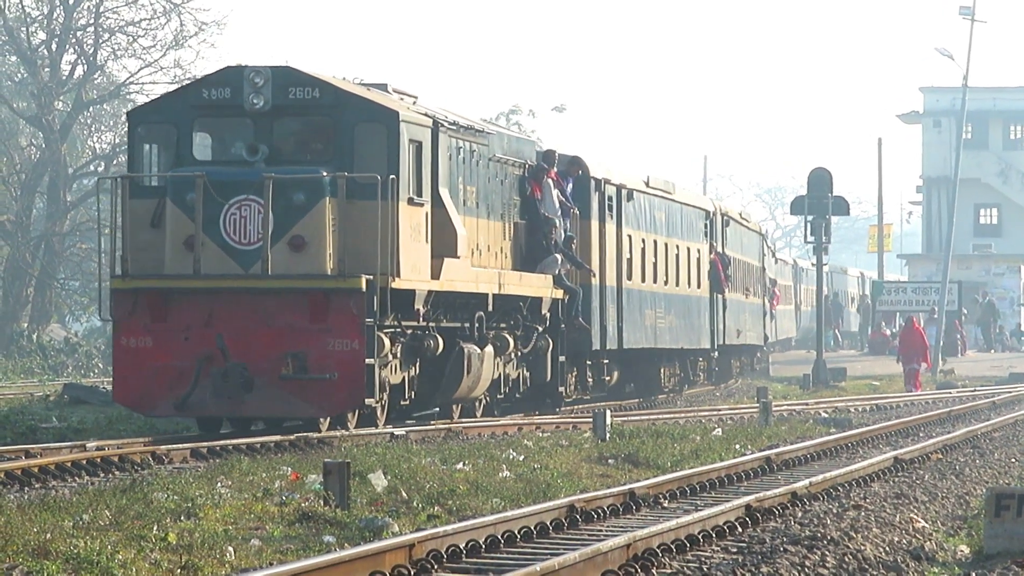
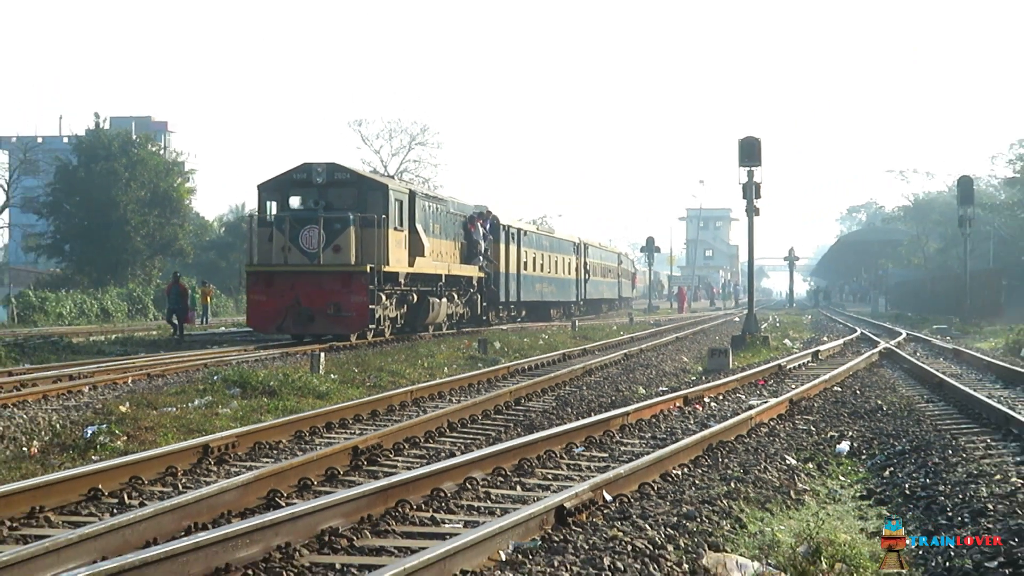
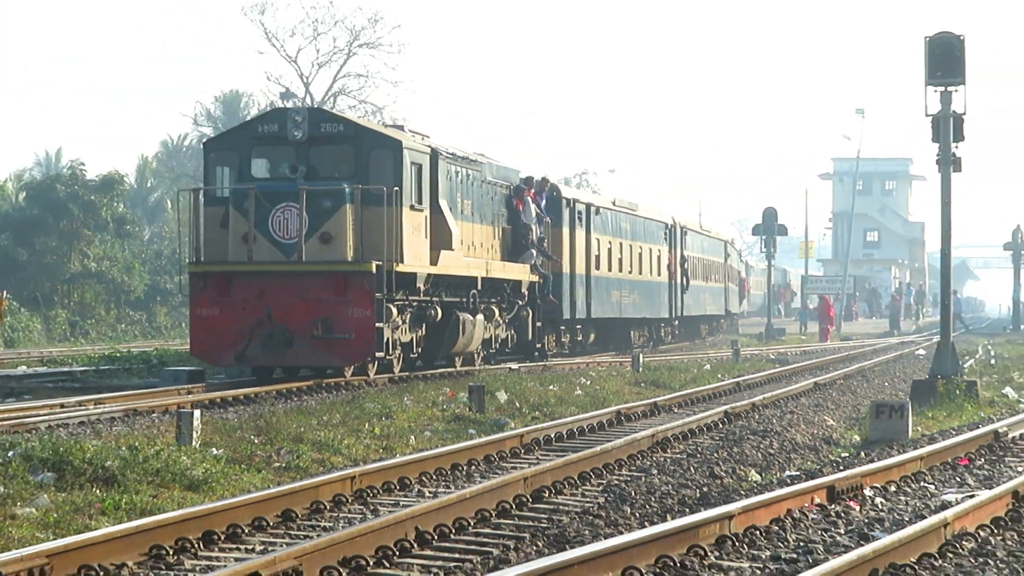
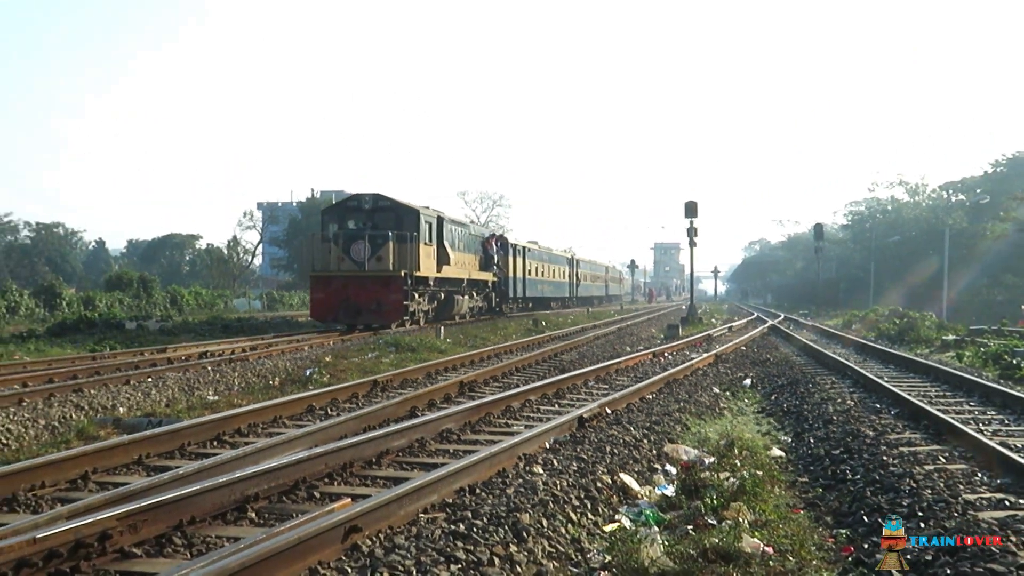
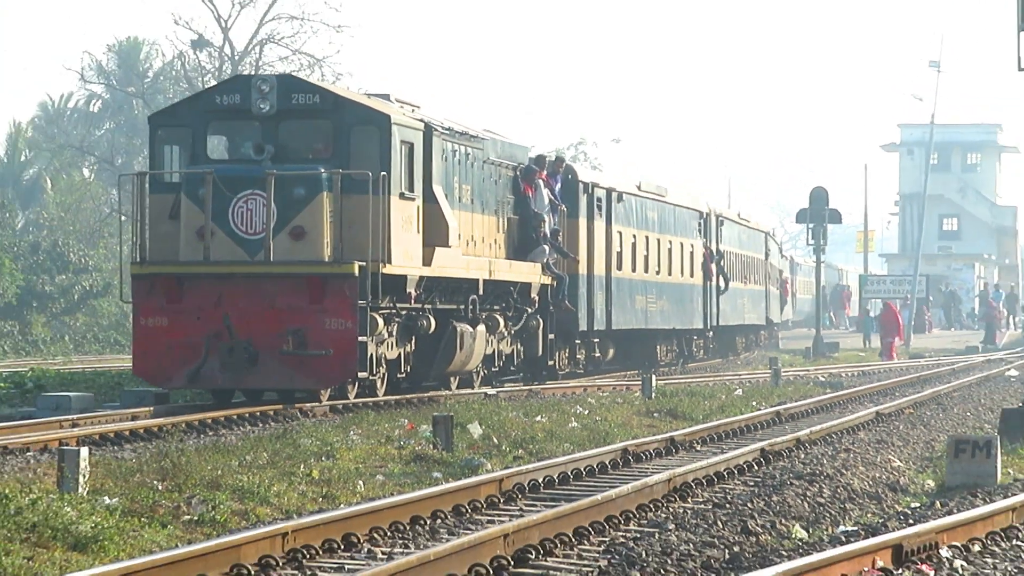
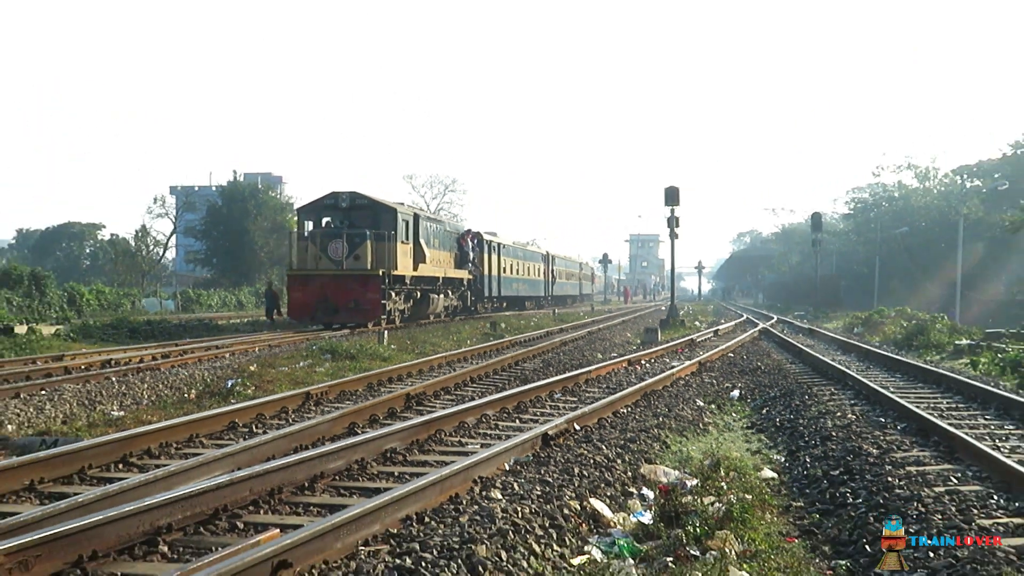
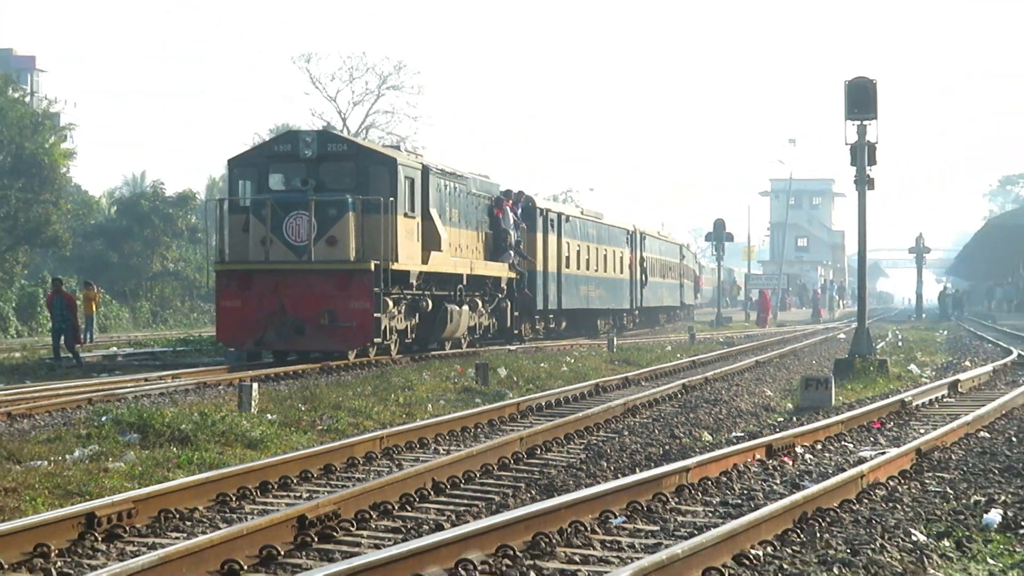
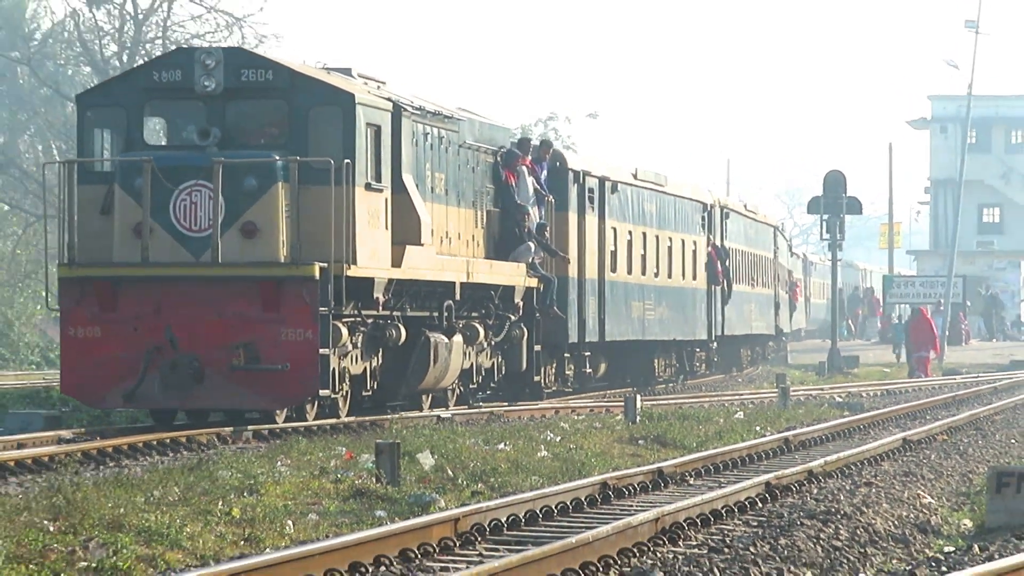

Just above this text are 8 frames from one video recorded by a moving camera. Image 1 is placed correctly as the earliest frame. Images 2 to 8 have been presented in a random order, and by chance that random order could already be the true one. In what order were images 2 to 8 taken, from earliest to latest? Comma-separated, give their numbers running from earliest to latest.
8, 5, 3, 7, 2, 6, 4
